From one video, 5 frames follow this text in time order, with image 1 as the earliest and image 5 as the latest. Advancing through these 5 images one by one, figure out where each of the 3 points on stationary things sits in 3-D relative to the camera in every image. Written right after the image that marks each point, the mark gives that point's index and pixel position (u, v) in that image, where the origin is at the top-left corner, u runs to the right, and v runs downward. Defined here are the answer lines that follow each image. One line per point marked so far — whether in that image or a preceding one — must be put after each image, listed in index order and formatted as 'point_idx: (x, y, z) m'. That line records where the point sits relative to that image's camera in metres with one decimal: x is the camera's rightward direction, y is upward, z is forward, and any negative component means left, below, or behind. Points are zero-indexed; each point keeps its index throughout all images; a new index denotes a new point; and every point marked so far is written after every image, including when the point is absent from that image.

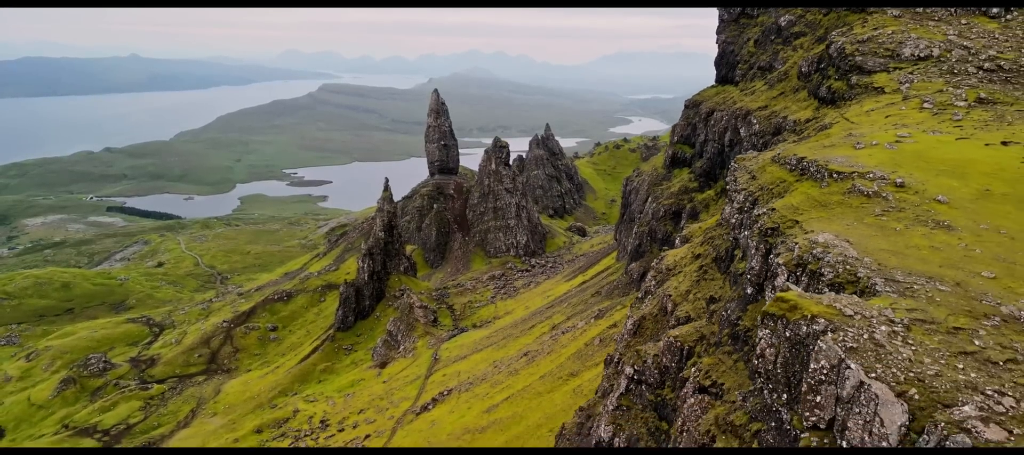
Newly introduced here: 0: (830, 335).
0: (+6.8, -2.3, +15.9) m
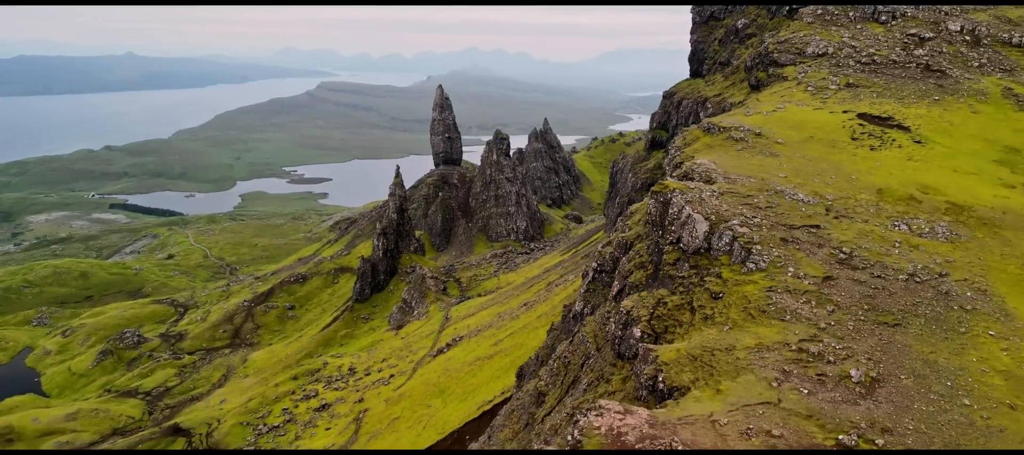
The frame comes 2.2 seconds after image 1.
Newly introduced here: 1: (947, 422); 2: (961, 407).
0: (+7.0, +1.3, +30.8) m
1: (+10.7, -4.7, +18.2) m
2: (+11.5, -4.5, +18.9) m
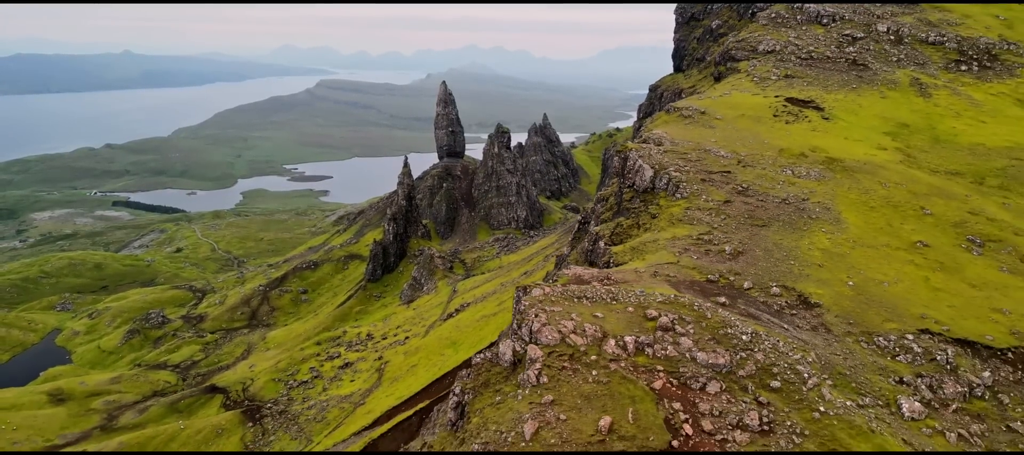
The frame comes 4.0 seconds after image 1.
0: (+7.2, +4.3, +42.9) m
1: (+10.9, -1.7, +30.4) m
2: (+11.6, -1.5, +31.1) m
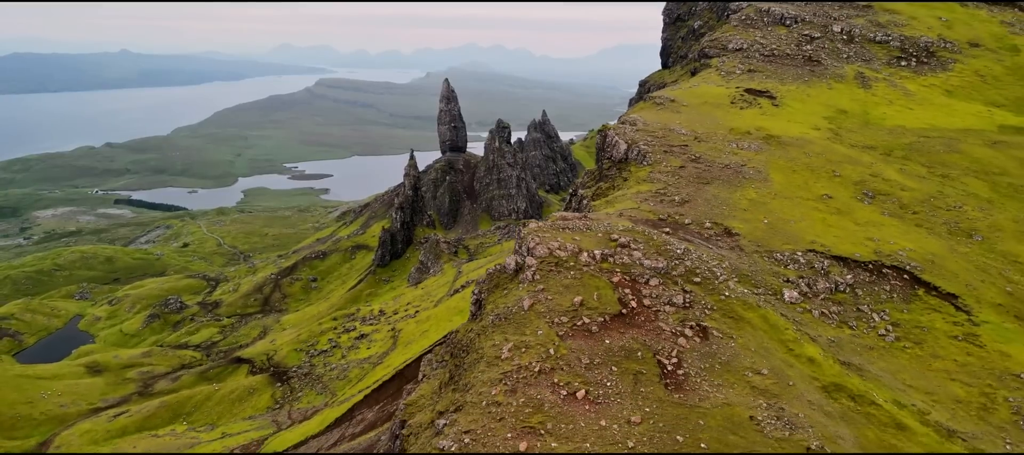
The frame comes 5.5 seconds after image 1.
0: (+7.3, +6.9, +53.2) m
1: (+11.0, +0.9, +40.7) m
2: (+11.8, +1.1, +41.4) m
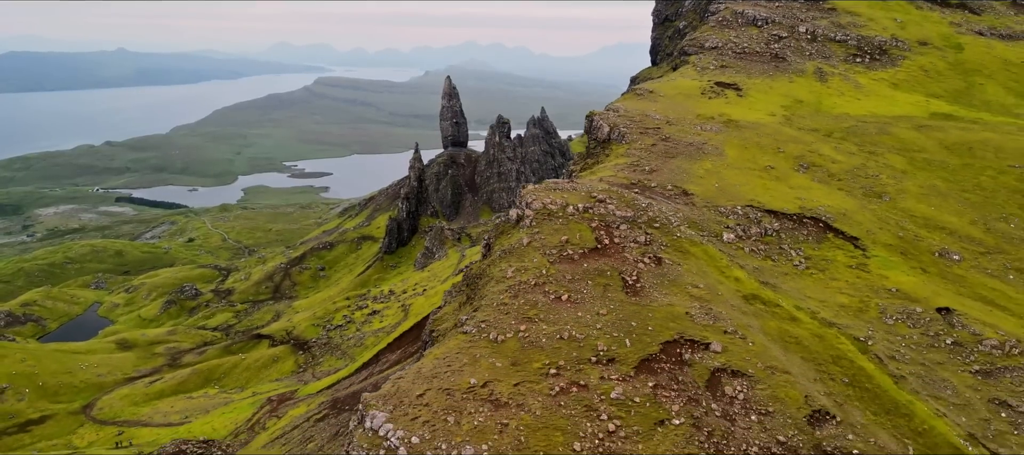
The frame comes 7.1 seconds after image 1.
0: (+7.4, +9.5, +63.2) m
1: (+11.1, +3.4, +50.7) m
2: (+11.9, +3.6, +51.4) m
